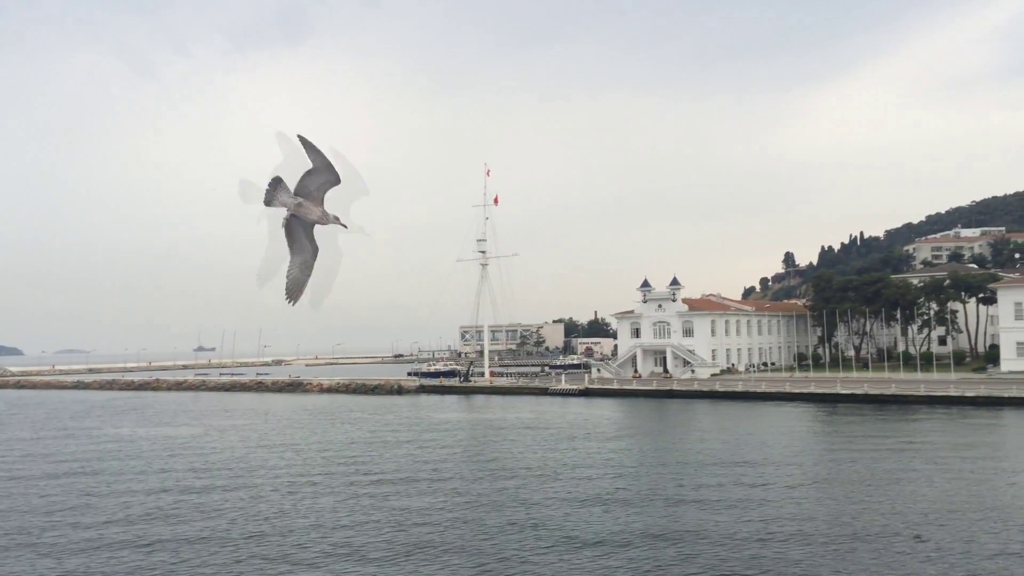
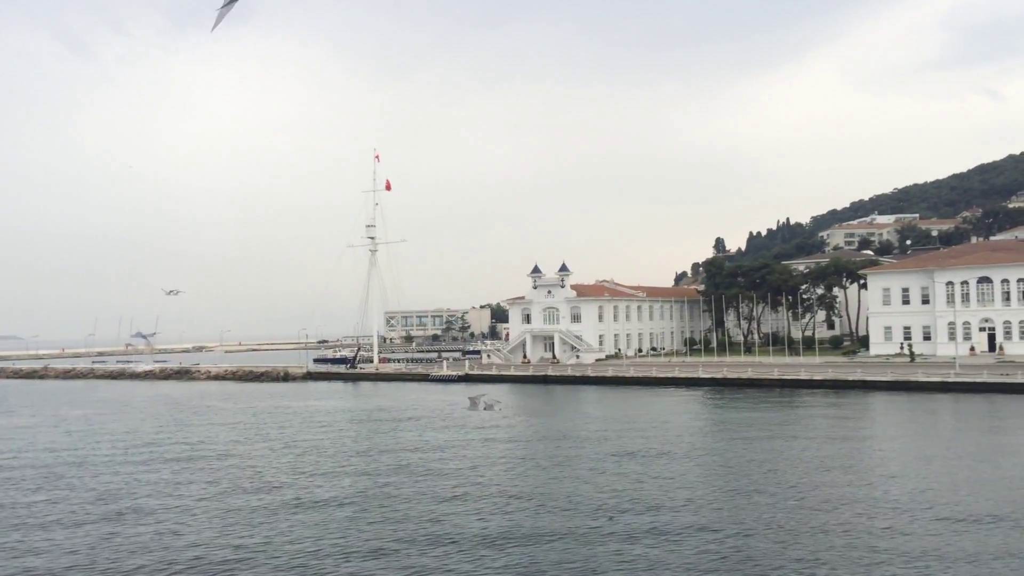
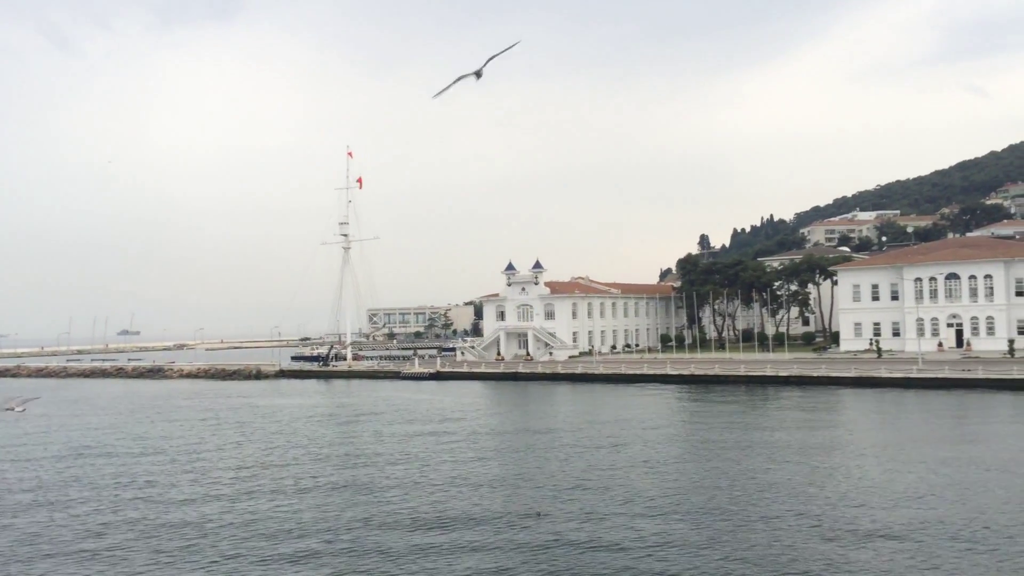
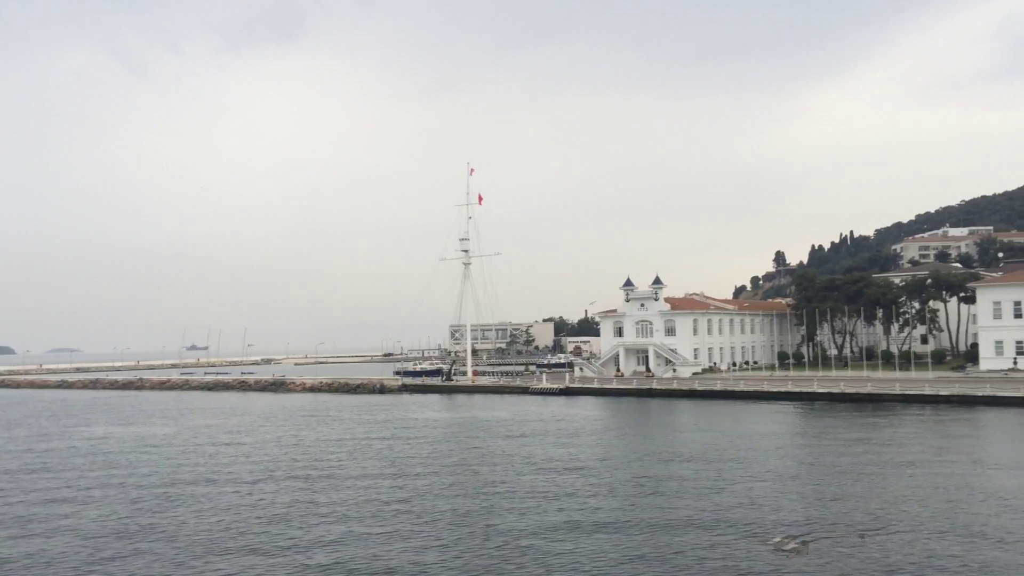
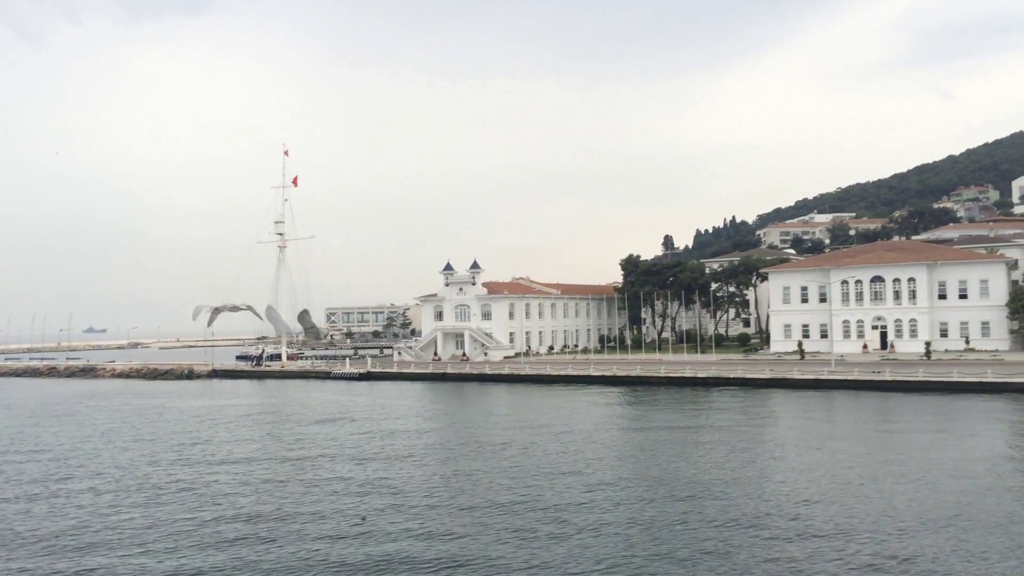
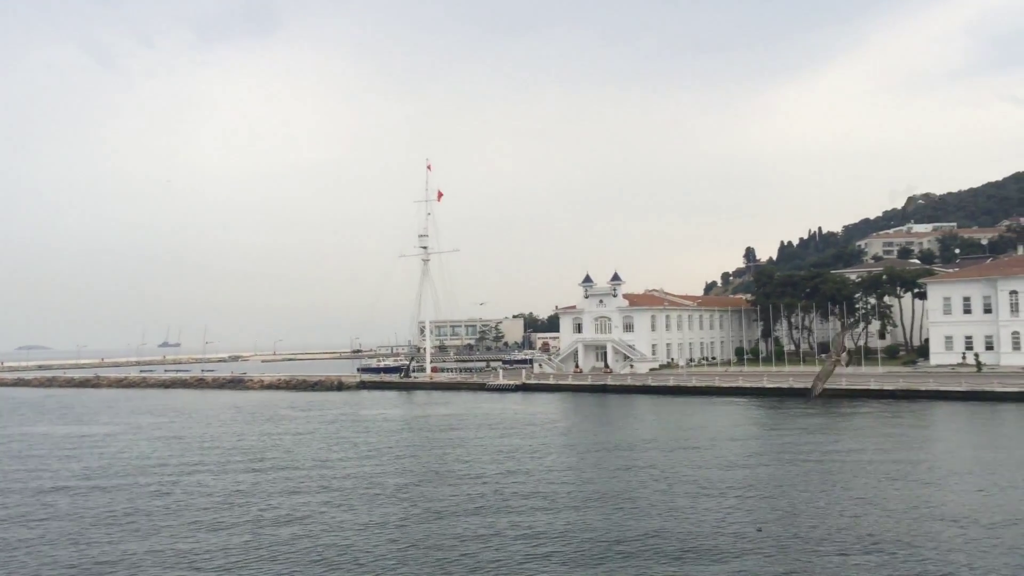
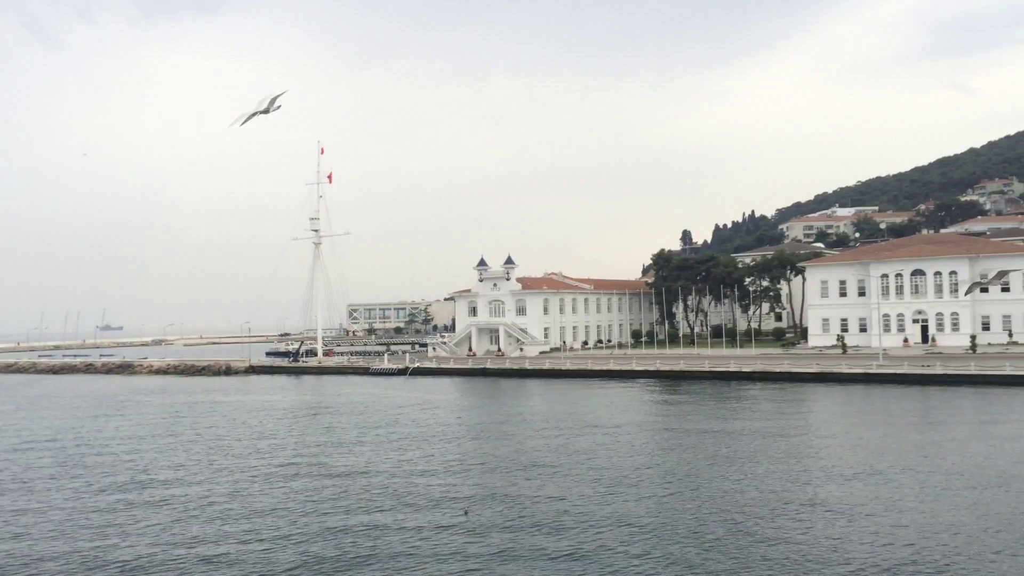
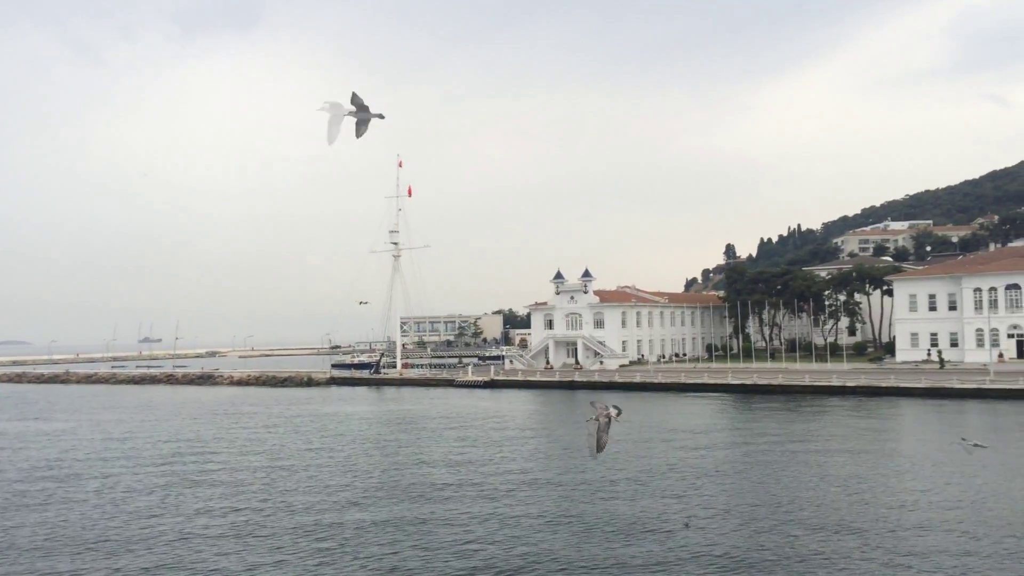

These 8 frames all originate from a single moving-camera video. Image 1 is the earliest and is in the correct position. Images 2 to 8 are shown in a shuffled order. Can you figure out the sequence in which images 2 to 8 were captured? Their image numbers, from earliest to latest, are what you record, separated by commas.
4, 6, 8, 2, 3, 7, 5
